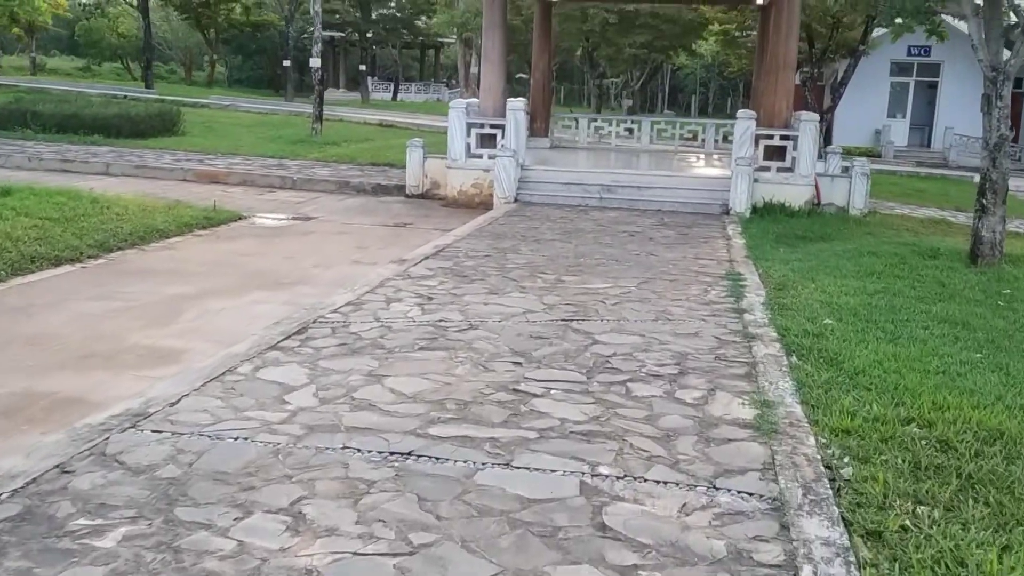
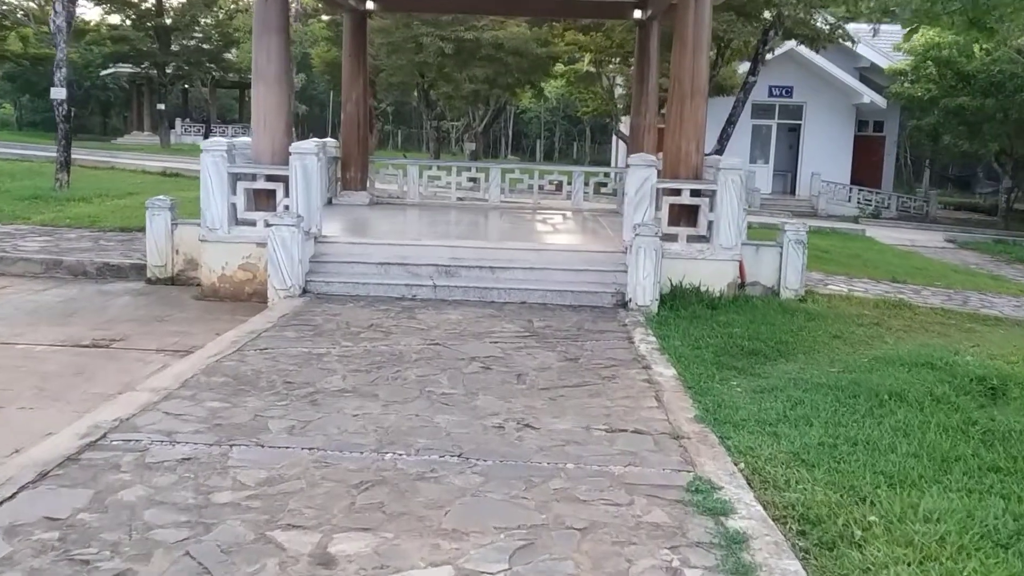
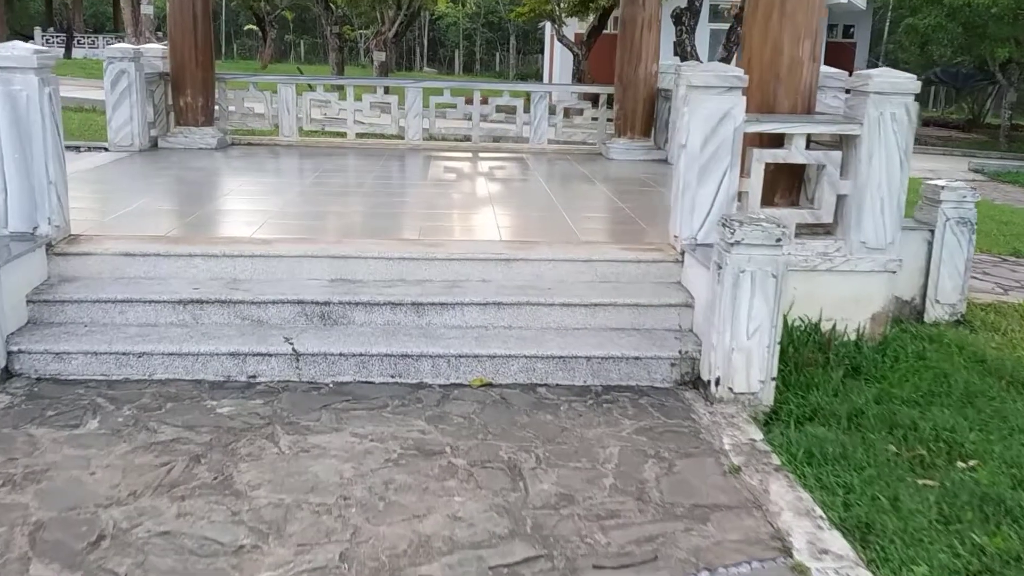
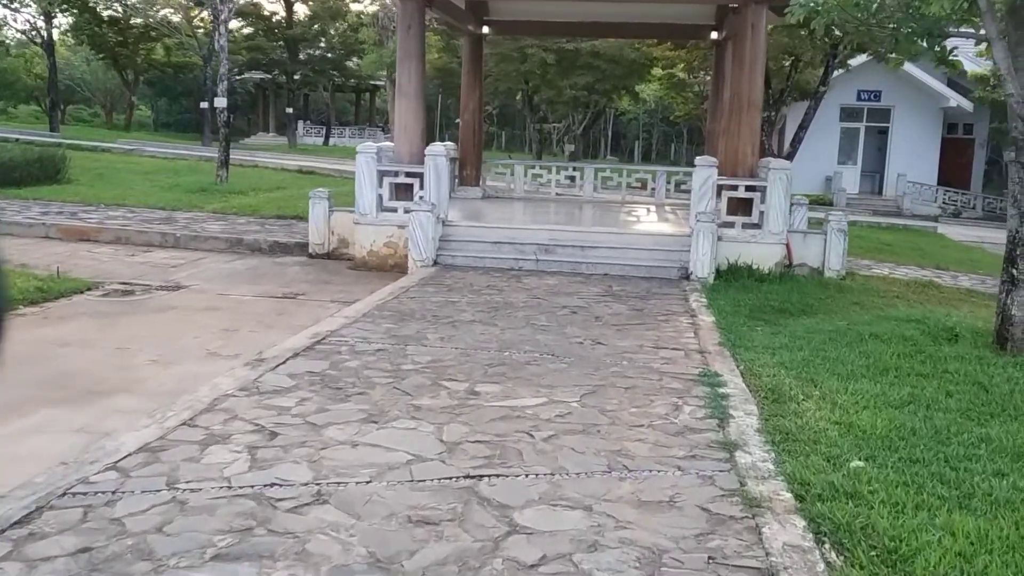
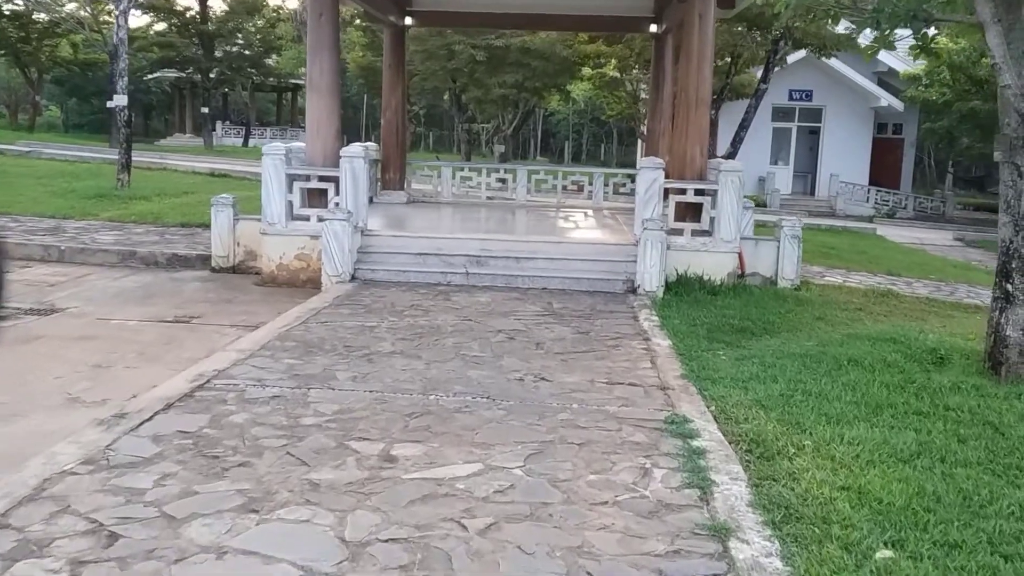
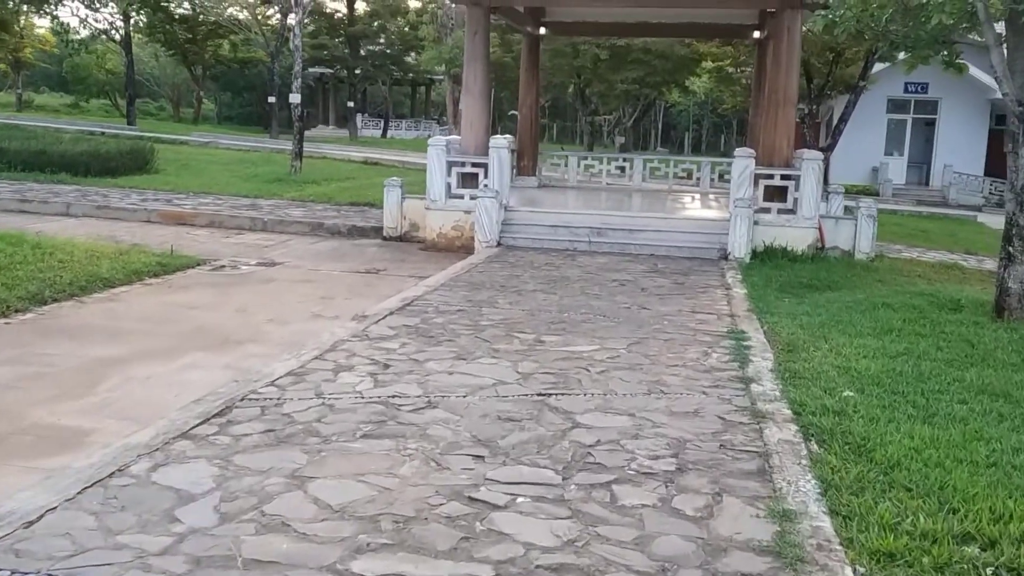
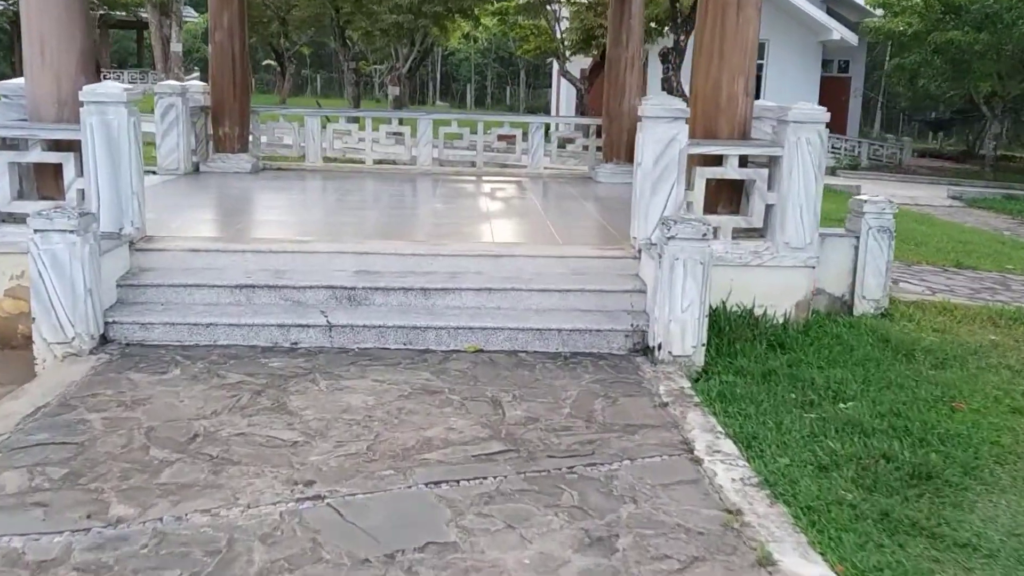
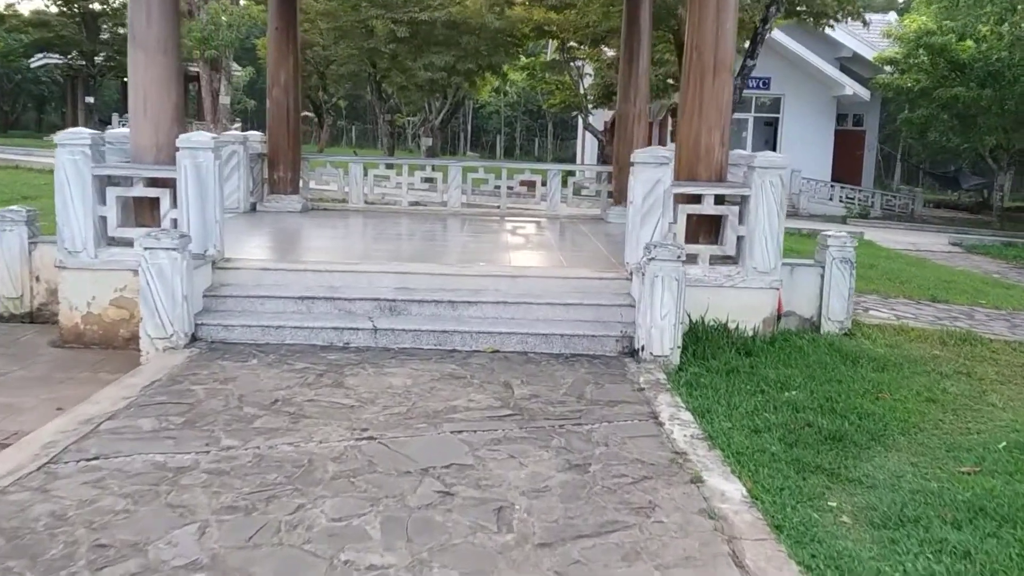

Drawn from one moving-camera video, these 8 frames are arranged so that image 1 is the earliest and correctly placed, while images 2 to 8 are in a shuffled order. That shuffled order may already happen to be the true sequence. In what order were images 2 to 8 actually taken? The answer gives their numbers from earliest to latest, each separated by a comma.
6, 4, 5, 2, 8, 7, 3
